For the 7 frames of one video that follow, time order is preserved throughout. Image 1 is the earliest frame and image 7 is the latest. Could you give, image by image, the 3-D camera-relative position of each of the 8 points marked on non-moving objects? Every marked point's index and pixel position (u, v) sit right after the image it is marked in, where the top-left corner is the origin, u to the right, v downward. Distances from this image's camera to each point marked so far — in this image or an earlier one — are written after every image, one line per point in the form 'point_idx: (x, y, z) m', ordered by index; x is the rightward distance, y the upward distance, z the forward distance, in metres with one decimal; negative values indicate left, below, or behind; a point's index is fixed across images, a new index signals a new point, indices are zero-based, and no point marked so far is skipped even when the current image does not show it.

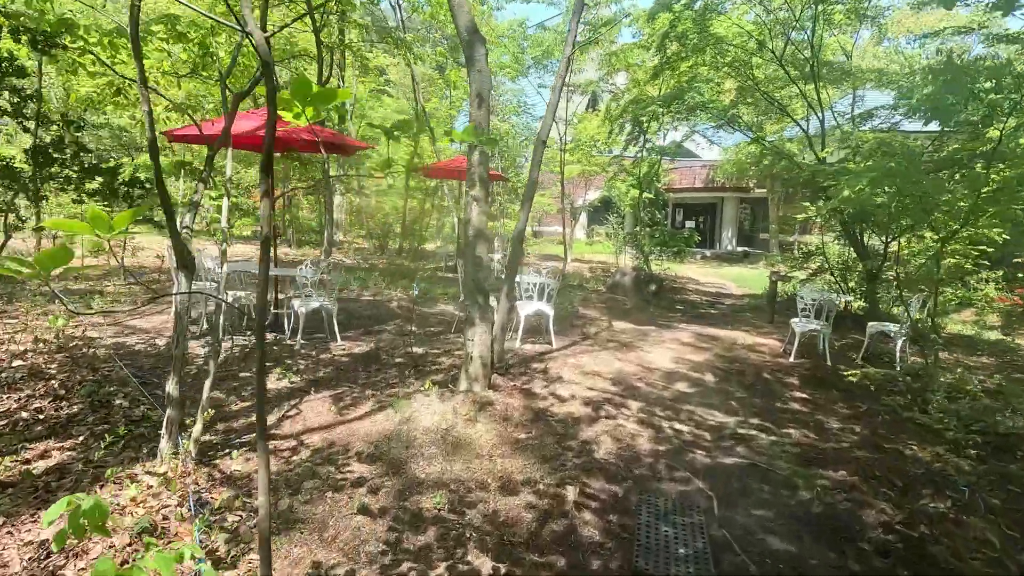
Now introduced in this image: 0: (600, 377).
0: (+0.8, -0.9, +5.2) m
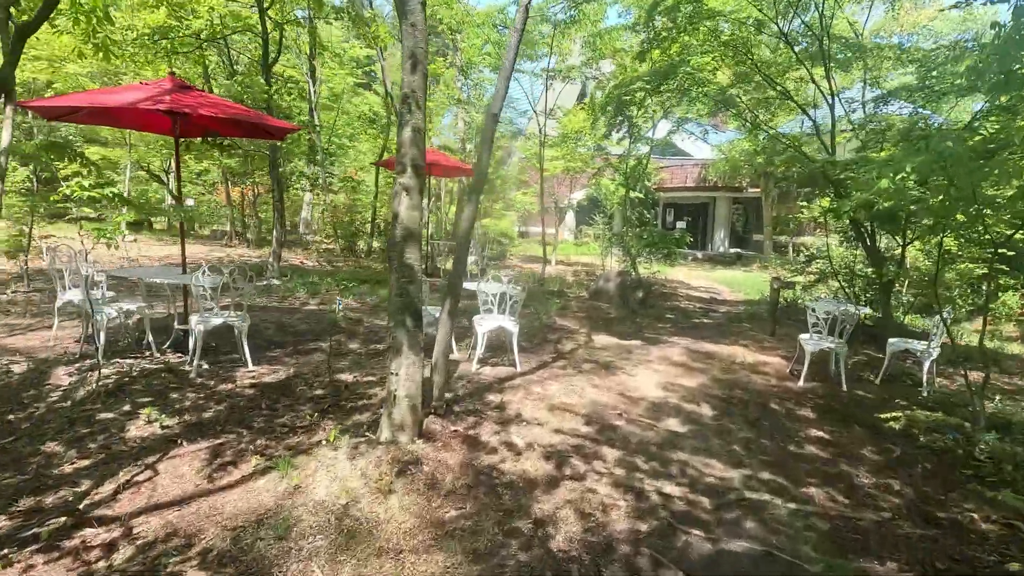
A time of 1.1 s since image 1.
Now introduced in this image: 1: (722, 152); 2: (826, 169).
0: (+0.4, -1.0, +4.1) m
1: (+7.0, +4.5, +17.8) m
2: (+3.9, +1.5, +6.6) m
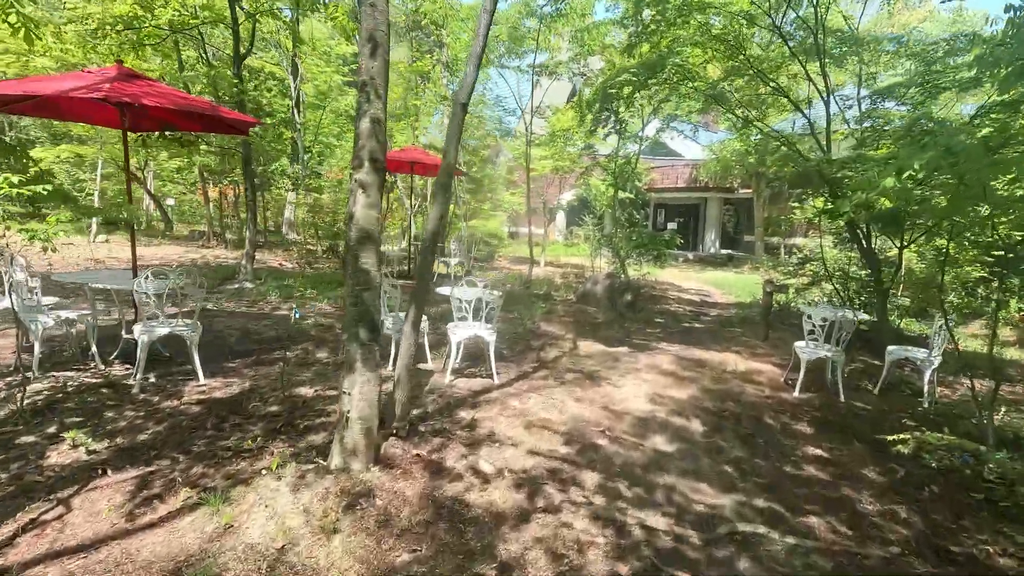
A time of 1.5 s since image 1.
0: (+0.3, -1.0, +3.8) m
1: (+6.6, +4.4, +17.5) m
2: (+3.6, +1.4, +6.3) m
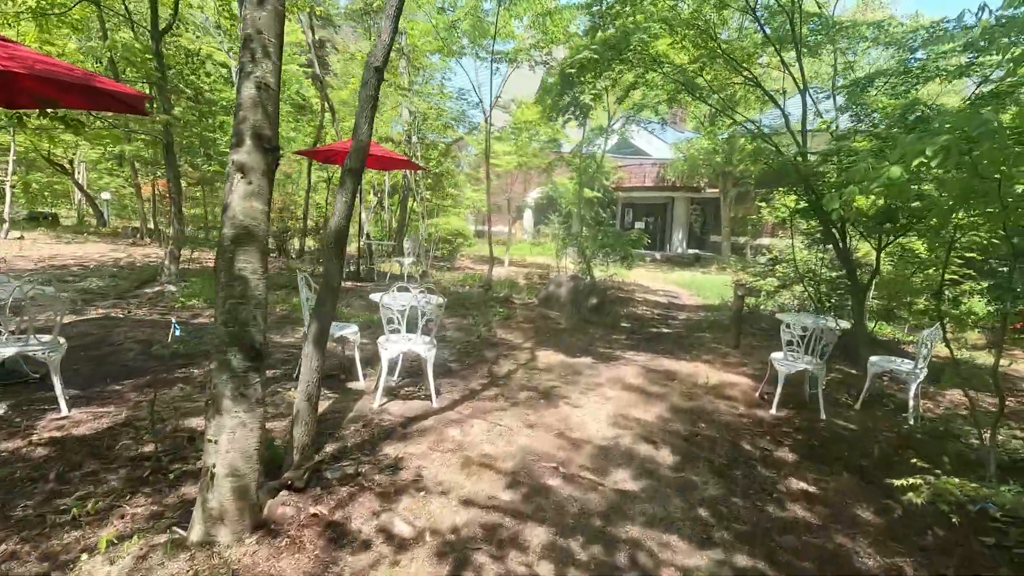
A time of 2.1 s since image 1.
0: (-0.1, -1.1, +3.2) m
1: (+5.4, +4.4, +17.2) m
2: (+3.1, +1.4, +5.8) m
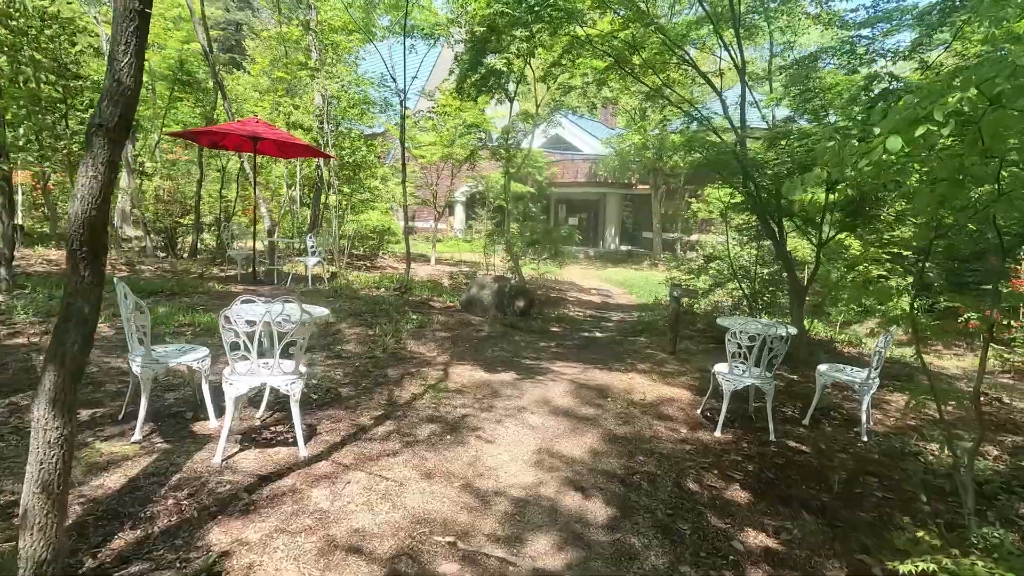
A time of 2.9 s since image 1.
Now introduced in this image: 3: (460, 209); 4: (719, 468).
0: (-0.7, -1.1, +2.3) m
1: (+3.2, +4.5, +16.8) m
2: (+2.2, +1.3, +5.3) m
3: (-2.0, +2.9, +19.2) m
4: (+1.4, -1.2, +3.5) m
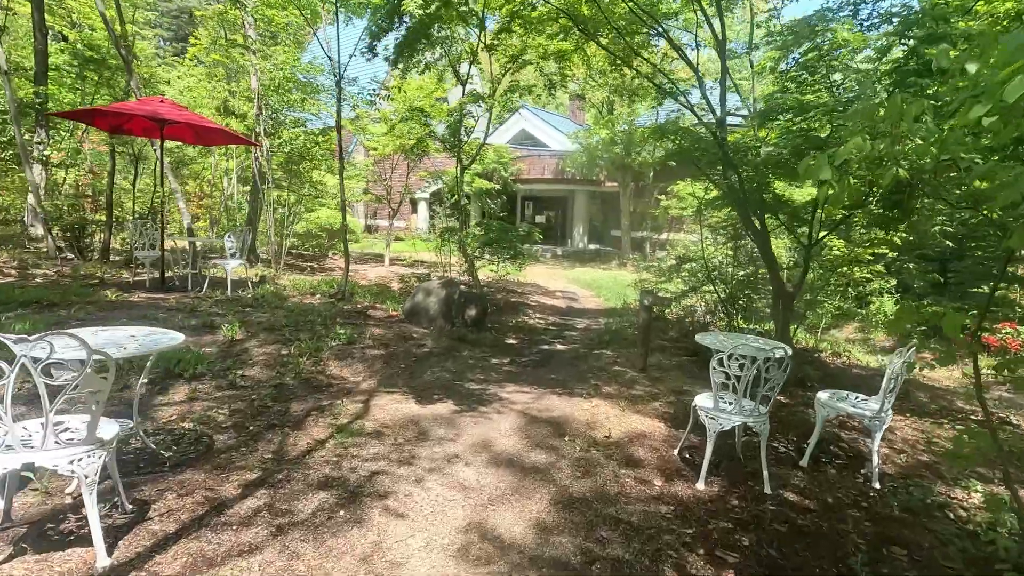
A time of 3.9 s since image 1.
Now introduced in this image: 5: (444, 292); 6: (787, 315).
0: (-1.0, -1.2, +1.3) m
1: (+2.0, +4.4, +16.0) m
2: (+1.7, +1.3, +4.5) m
3: (-3.2, +2.8, +18.1) m
4: (+1.0, -1.3, +2.7) m
5: (-0.9, 0.0, +6.7) m
6: (+2.9, -0.3, +5.7) m
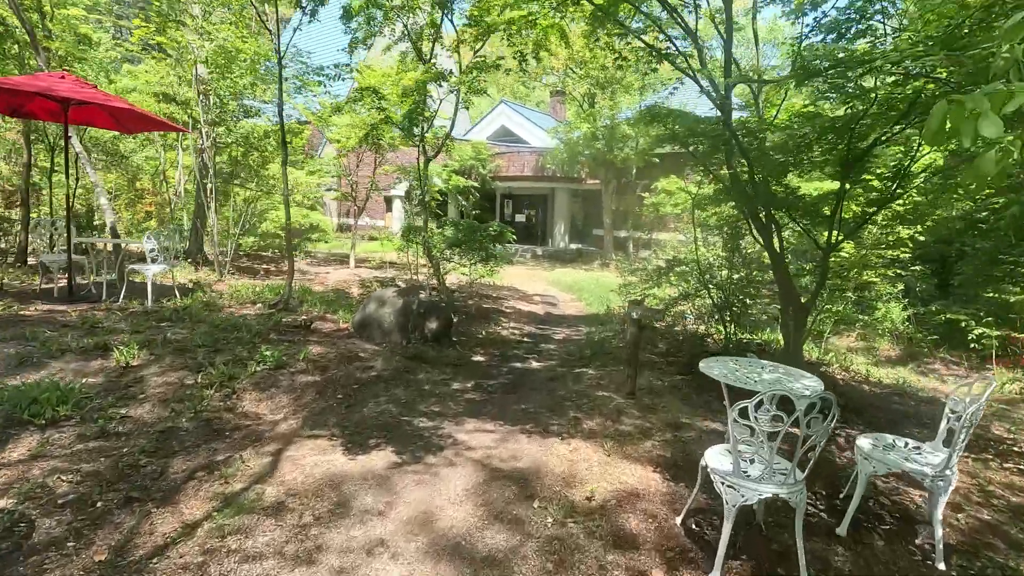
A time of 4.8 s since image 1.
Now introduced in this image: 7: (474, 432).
0: (-1.2, -1.3, +0.4) m
1: (+1.3, +4.4, +15.2) m
2: (+1.4, +1.2, +3.6) m
3: (-4.0, +2.7, +17.1) m
4: (+0.7, -1.4, +1.8) m
5: (-1.2, -0.1, +5.8) m
6: (+2.5, -0.4, +4.8) m
7: (-0.3, -1.0, +3.8) m
